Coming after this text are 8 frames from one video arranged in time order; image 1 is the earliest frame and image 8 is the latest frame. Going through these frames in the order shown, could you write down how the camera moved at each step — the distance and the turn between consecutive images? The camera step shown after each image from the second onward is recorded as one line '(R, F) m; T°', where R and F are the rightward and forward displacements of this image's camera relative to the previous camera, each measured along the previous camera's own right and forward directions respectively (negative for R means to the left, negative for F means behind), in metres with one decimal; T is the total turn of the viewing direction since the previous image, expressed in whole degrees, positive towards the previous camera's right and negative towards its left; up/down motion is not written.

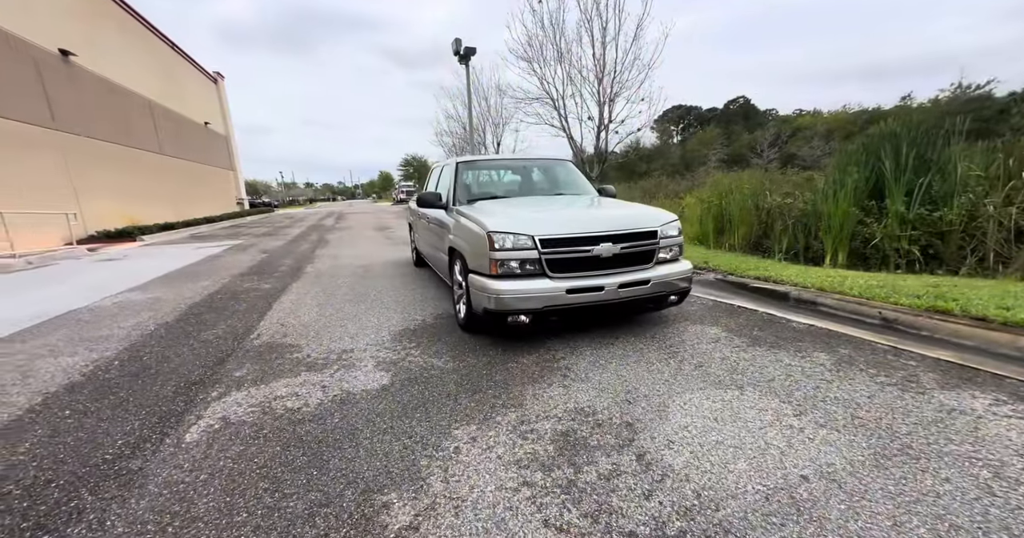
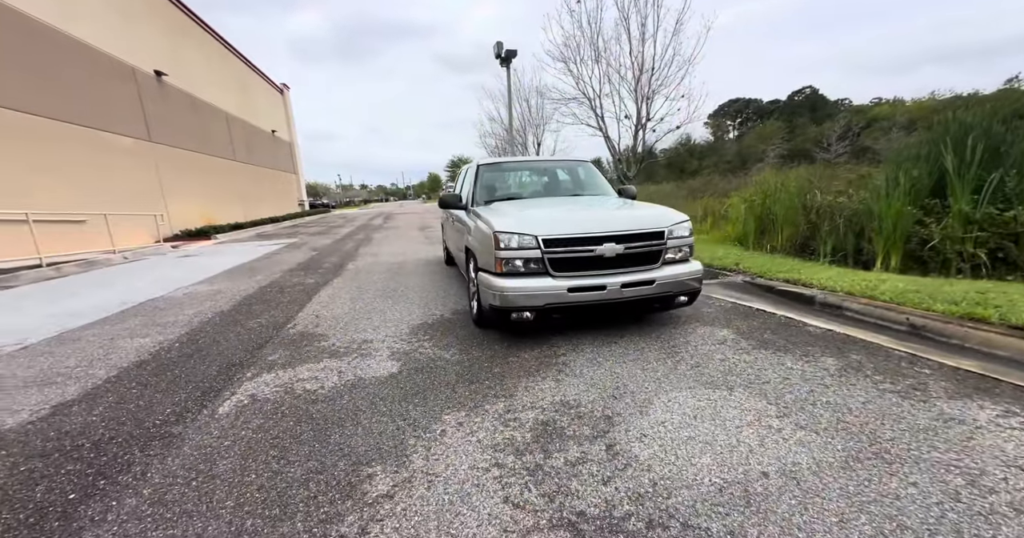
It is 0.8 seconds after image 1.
(+0.3, -0.1) m; -6°
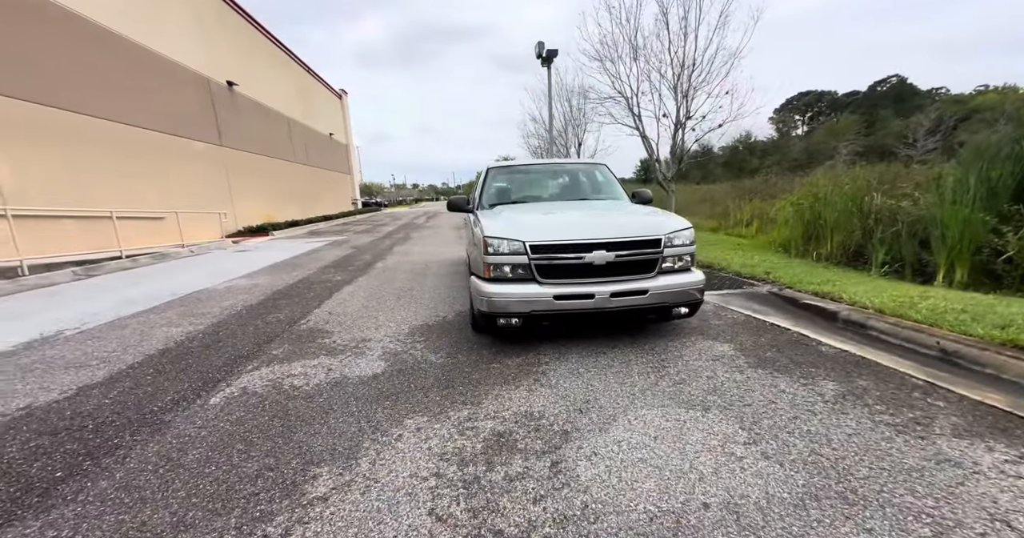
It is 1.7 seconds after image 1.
(+0.4, 0.0) m; -6°
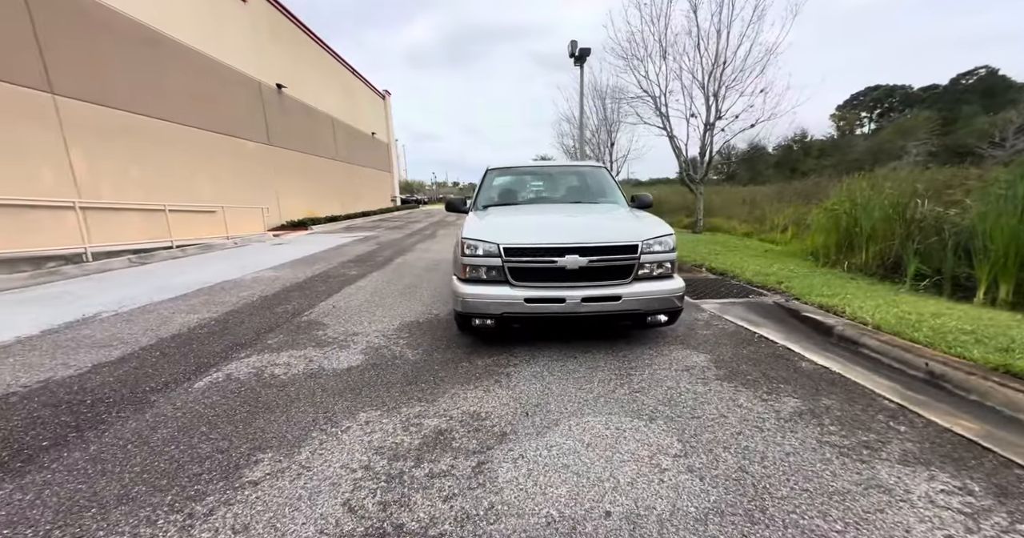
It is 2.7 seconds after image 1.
(+0.5, 0.0) m; -5°
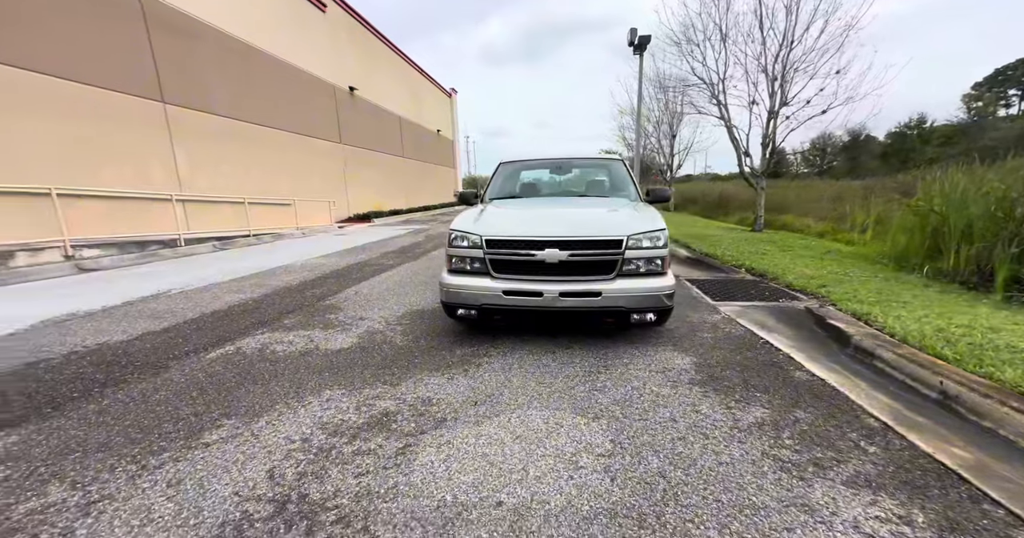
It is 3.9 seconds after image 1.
(+0.6, 0.0) m; -8°
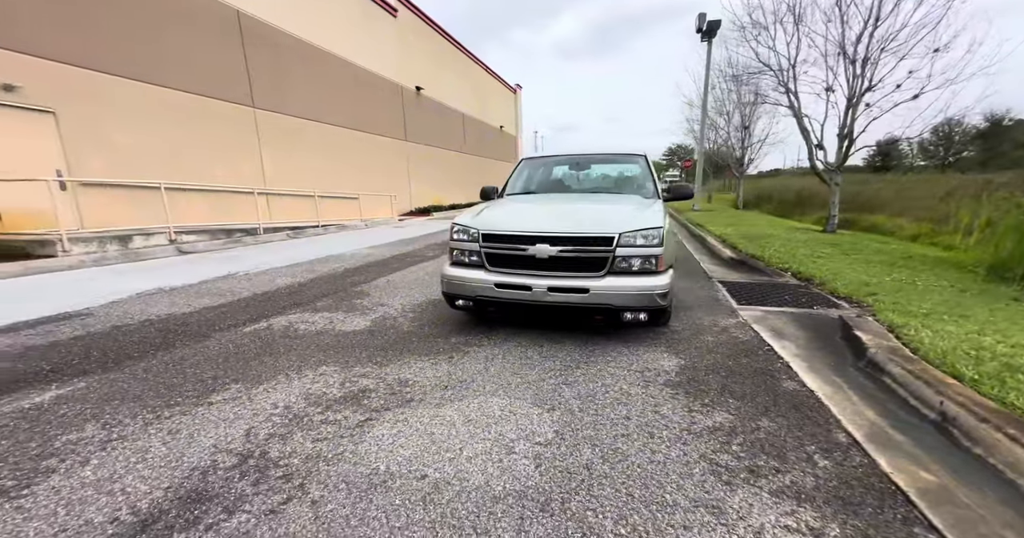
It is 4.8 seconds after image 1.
(+0.5, -0.1) m; -8°
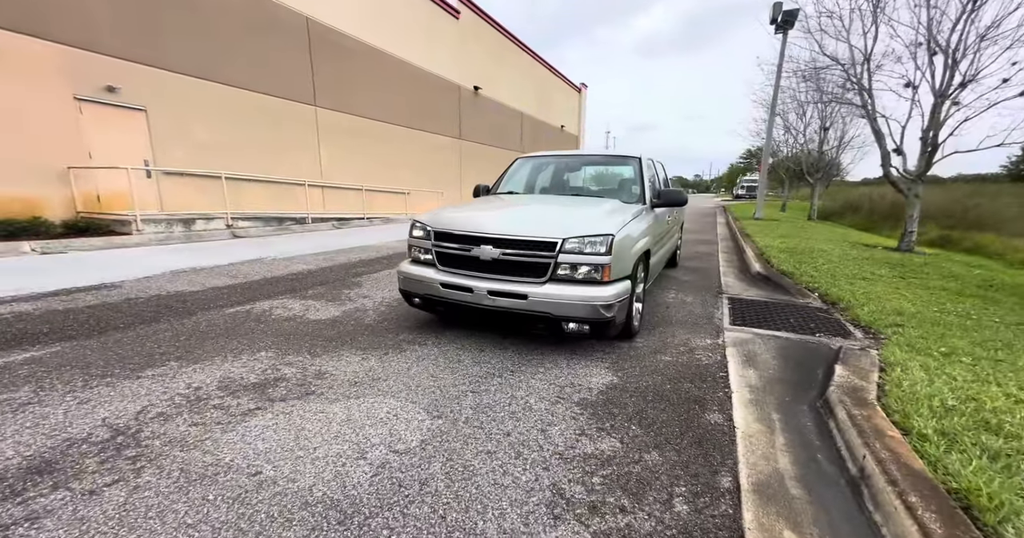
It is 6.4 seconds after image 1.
(+0.9, +0.1) m; -8°
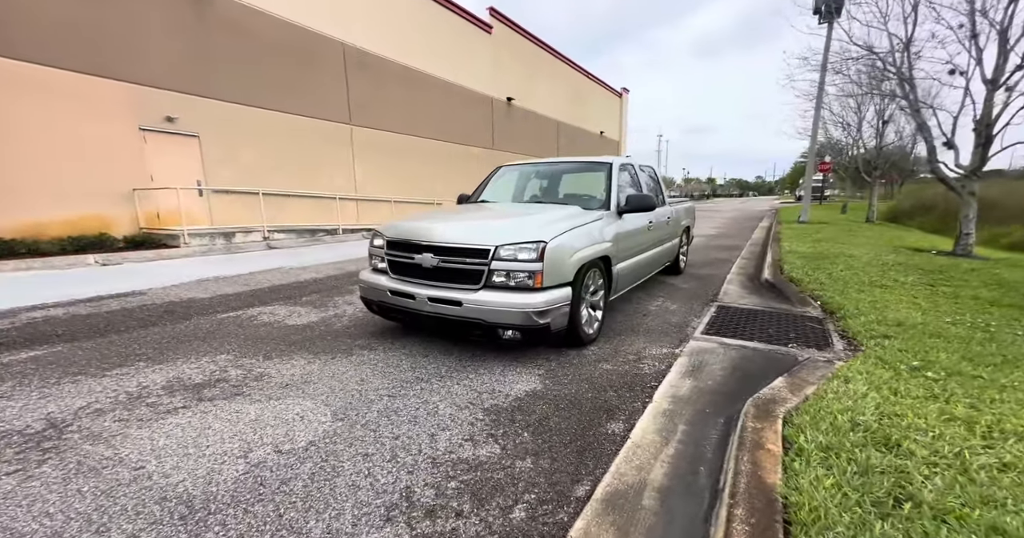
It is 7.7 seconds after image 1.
(+0.8, 0.0) m; -6°
